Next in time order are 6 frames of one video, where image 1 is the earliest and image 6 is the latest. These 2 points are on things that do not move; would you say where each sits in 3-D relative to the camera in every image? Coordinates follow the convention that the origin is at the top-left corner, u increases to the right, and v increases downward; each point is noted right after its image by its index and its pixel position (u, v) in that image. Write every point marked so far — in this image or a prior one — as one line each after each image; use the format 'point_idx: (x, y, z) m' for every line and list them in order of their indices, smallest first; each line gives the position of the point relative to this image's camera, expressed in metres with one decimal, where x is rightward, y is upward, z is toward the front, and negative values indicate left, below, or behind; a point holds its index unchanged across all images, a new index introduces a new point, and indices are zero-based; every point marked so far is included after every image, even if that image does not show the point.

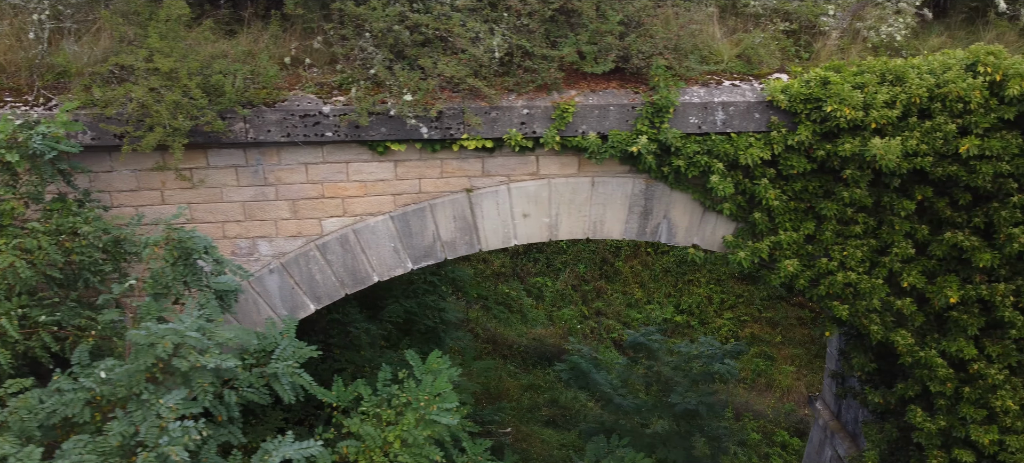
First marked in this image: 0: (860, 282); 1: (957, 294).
0: (+2.0, -0.3, +4.0) m
1: (+2.5, -0.3, +4.0) m
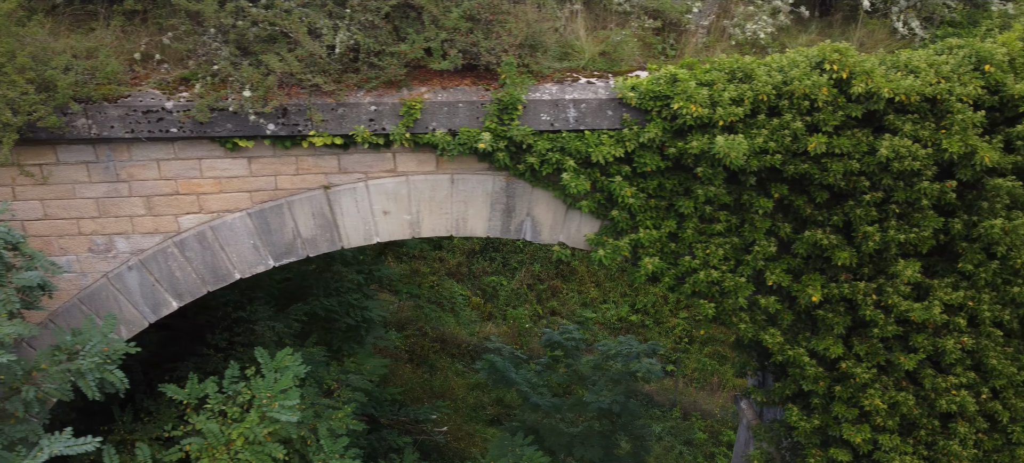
0: (+1.2, -0.3, +4.0) m
1: (+1.7, -0.3, +4.0) m
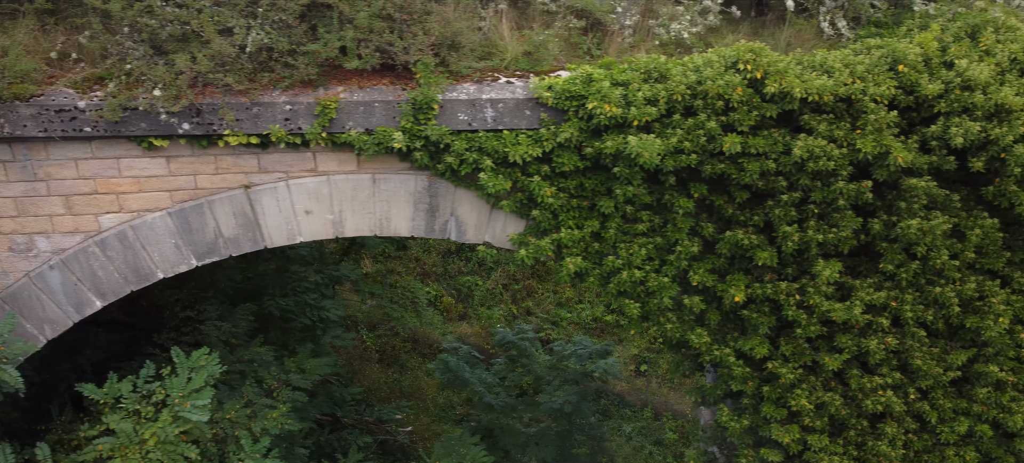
0: (+0.8, -0.3, +4.0) m
1: (+1.3, -0.3, +4.0) m
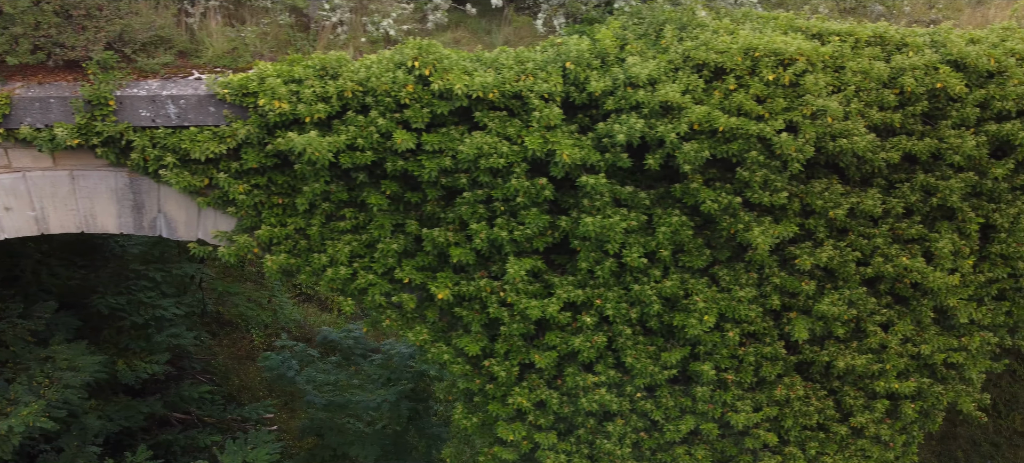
0: (-0.9, -0.3, +4.0) m
1: (-0.4, -0.3, +4.0) m
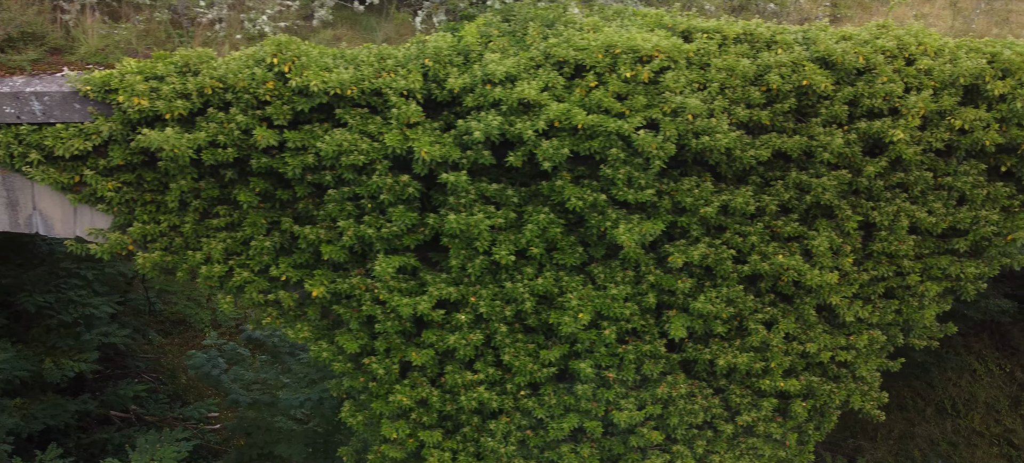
0: (-1.6, -0.2, +4.0) m
1: (-1.0, -0.3, +4.0) m
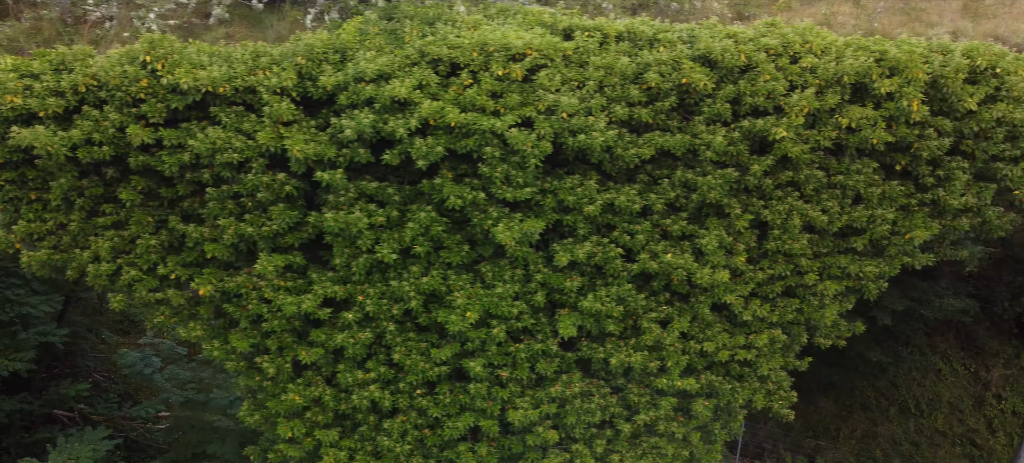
0: (-2.2, -0.2, +4.0) m
1: (-1.7, -0.3, +4.0) m
